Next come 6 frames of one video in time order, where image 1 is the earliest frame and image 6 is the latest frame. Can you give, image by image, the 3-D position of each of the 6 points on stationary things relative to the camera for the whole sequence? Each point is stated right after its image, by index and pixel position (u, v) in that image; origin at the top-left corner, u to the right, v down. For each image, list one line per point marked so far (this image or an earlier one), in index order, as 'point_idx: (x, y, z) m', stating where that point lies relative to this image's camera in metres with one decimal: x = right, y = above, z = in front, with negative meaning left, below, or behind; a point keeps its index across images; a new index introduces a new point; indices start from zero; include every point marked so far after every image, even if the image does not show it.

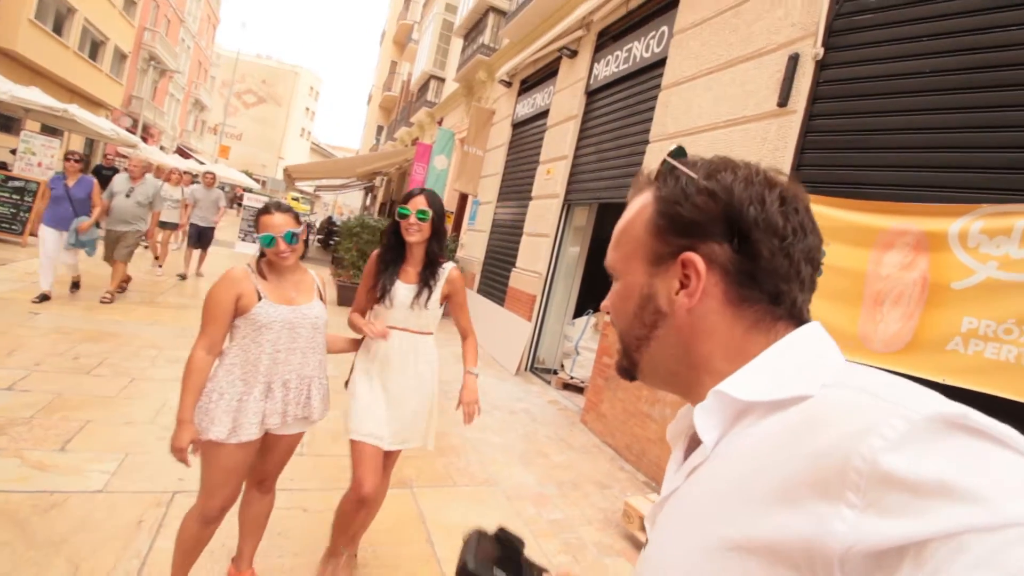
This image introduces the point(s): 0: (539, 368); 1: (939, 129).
0: (+0.4, -1.1, +7.4) m
1: (+2.8, +1.0, +3.6) m
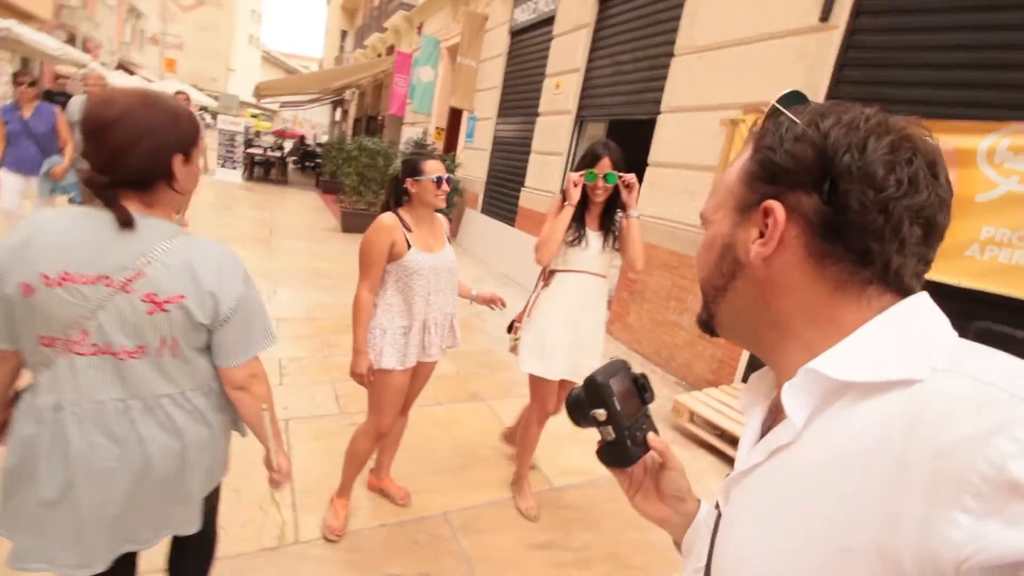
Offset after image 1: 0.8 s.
0: (+0.7, +0.1, +7.8) m
1: (+3.3, +1.7, +3.9) m
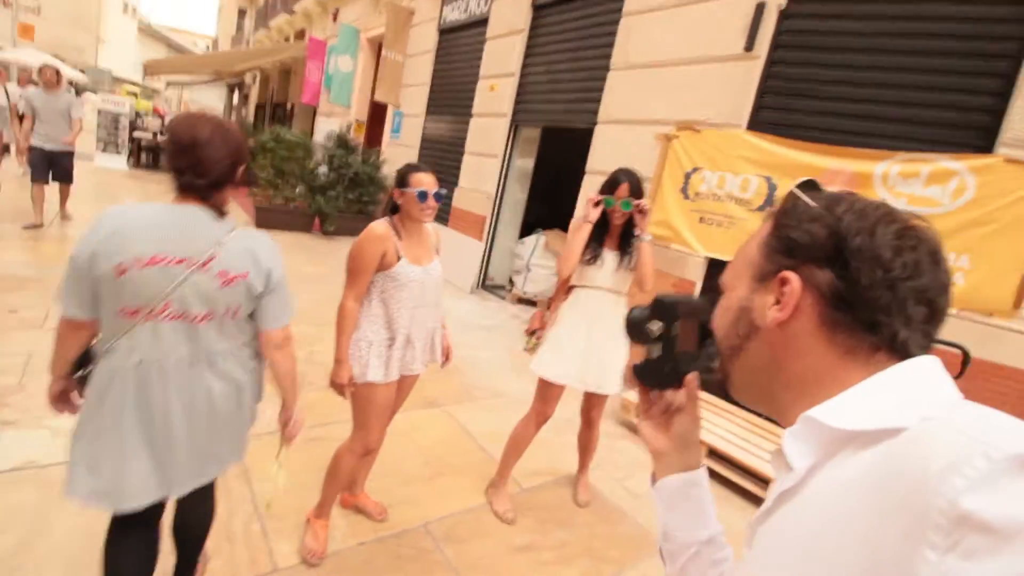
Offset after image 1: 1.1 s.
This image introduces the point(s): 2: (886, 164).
0: (-0.3, 0.0, +7.8) m
1: (+3.0, +1.6, +4.5) m
2: (+2.9, +1.0, +4.3) m
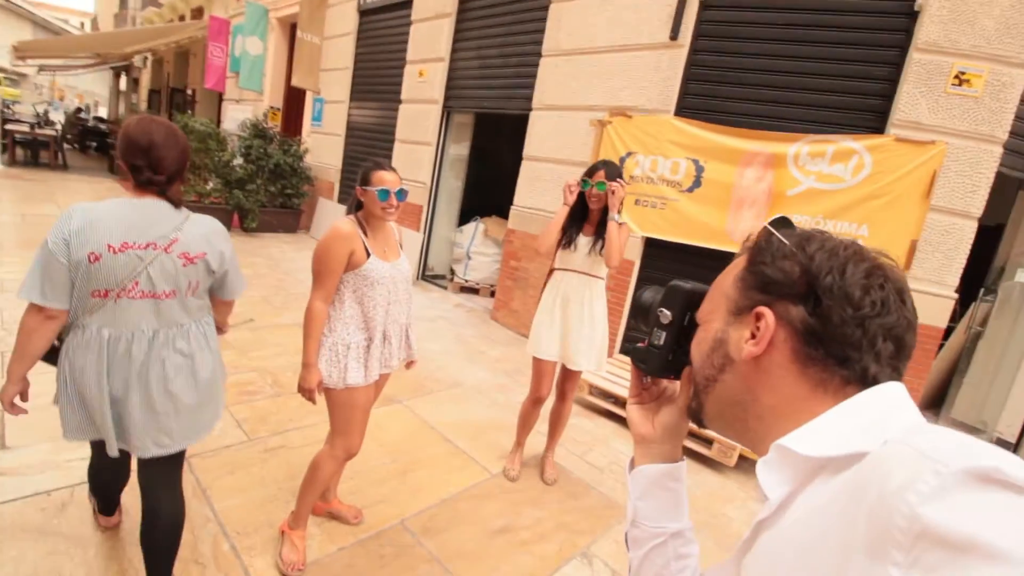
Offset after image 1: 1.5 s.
0: (-1.2, +0.2, +7.8) m
1: (+2.5, +1.9, +4.8) m
2: (+2.5, +1.2, +4.7) m
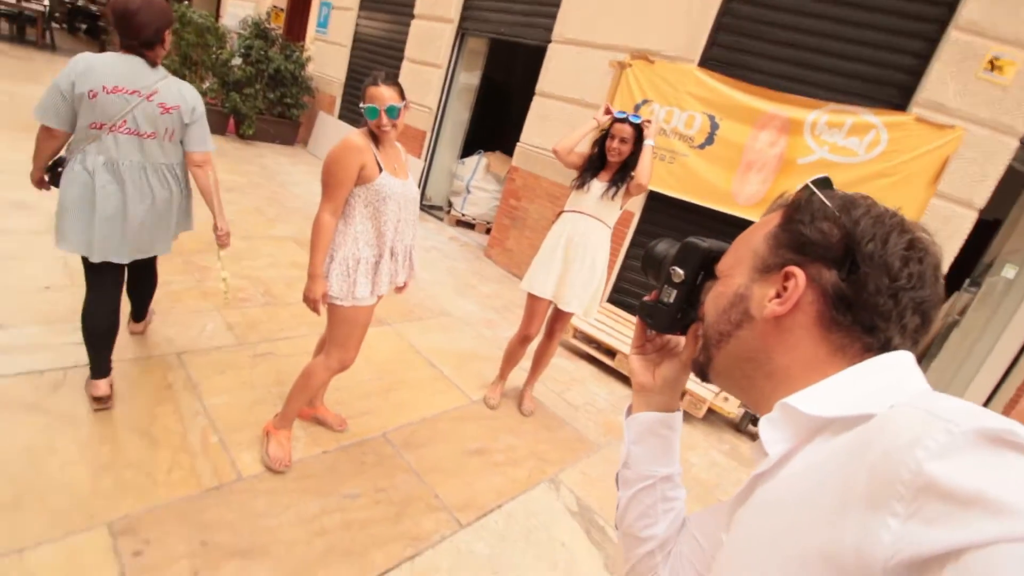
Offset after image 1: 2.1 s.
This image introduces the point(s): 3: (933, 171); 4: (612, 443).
0: (-1.2, +1.2, +7.6) m
1: (+2.7, +2.1, +4.7) m
2: (+2.6, +1.4, +4.6) m
3: (+3.3, +0.9, +4.3) m
4: (+0.7, -1.1, +4.0) m
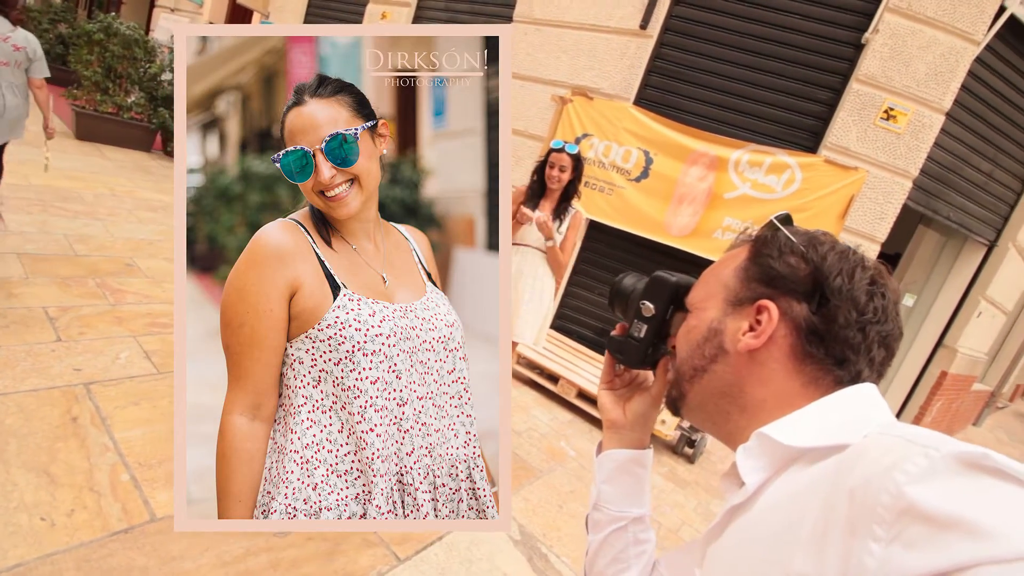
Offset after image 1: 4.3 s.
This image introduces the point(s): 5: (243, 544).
0: (-2.0, +0.8, +7.5) m
1: (+2.2, +1.9, +5.1) m
2: (+2.1, +1.2, +5.0) m
3: (+2.8, +0.7, +4.7) m
4: (+0.3, -1.3, +4.0) m
5: (-1.2, -1.2, +2.6) m
